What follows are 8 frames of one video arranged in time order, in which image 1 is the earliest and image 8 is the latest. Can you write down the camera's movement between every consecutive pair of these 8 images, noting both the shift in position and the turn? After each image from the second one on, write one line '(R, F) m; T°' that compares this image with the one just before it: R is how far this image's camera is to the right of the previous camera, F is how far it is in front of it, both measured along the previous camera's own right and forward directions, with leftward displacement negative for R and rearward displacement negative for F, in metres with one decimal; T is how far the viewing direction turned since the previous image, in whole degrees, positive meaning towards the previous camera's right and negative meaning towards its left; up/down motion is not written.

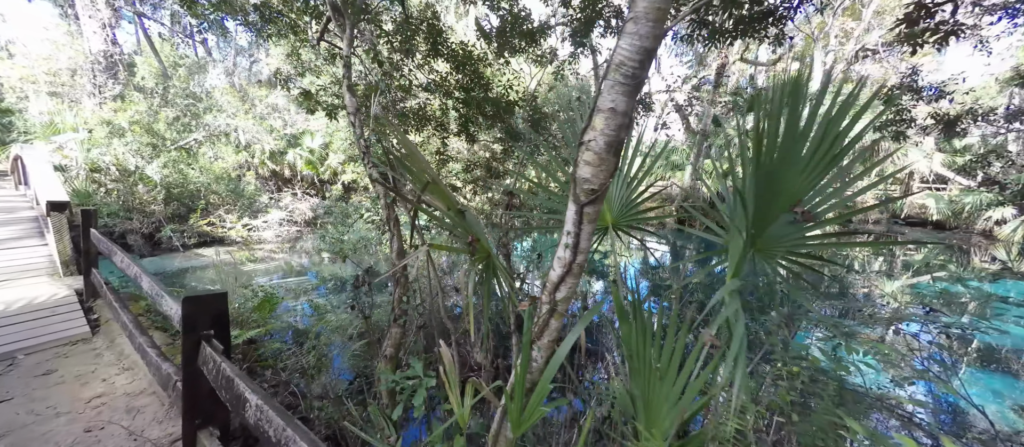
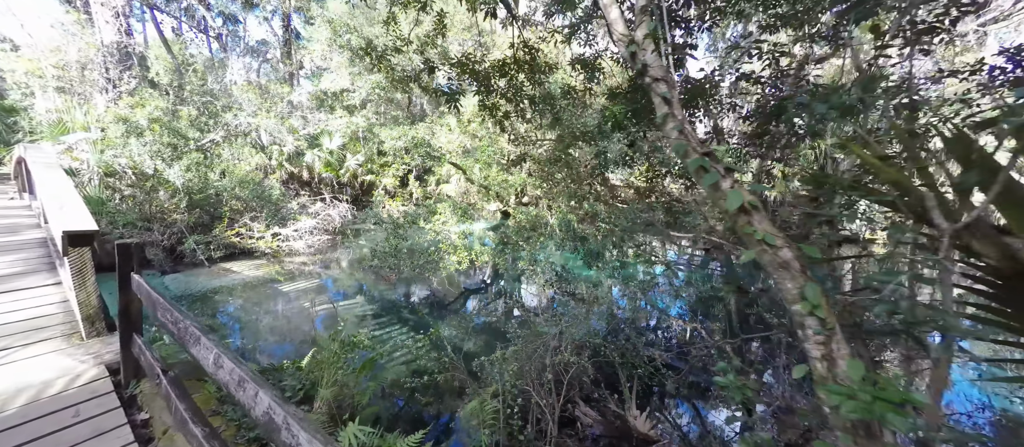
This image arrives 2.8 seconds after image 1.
(-1.2, +0.9) m; 0°
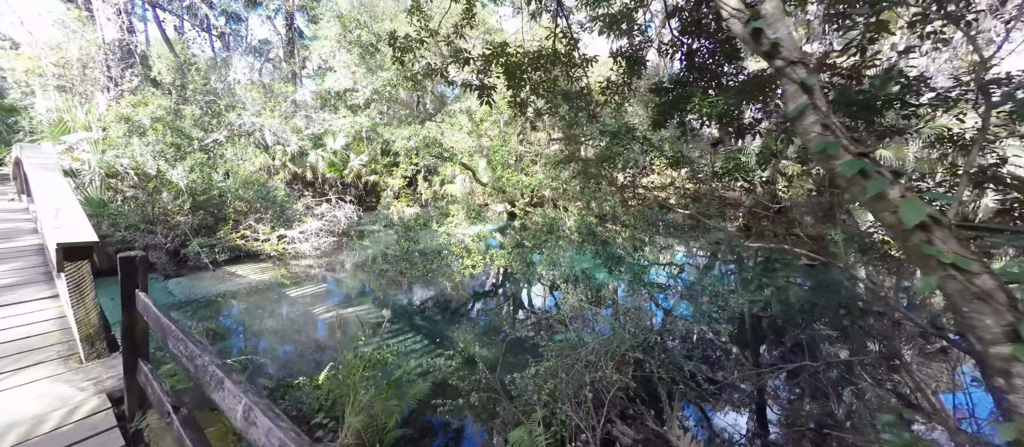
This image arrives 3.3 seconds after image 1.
(-0.2, +0.2) m; 0°
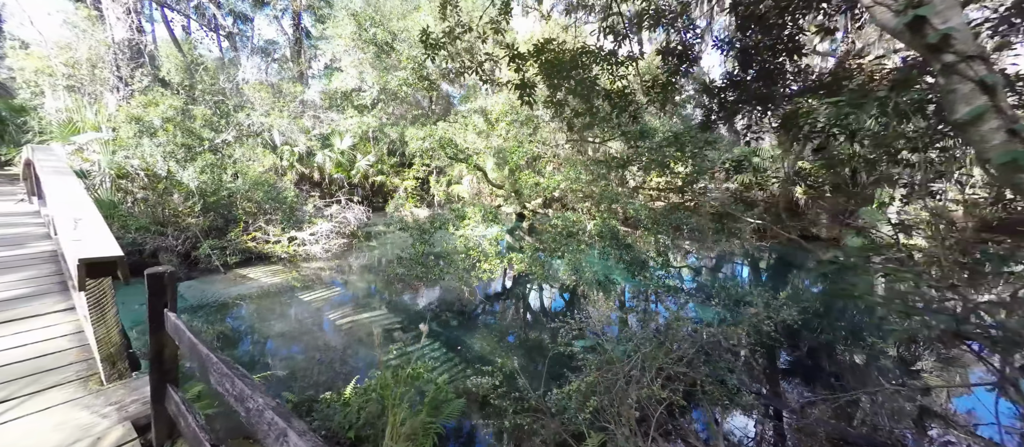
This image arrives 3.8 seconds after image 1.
(-0.2, +0.1) m; 0°
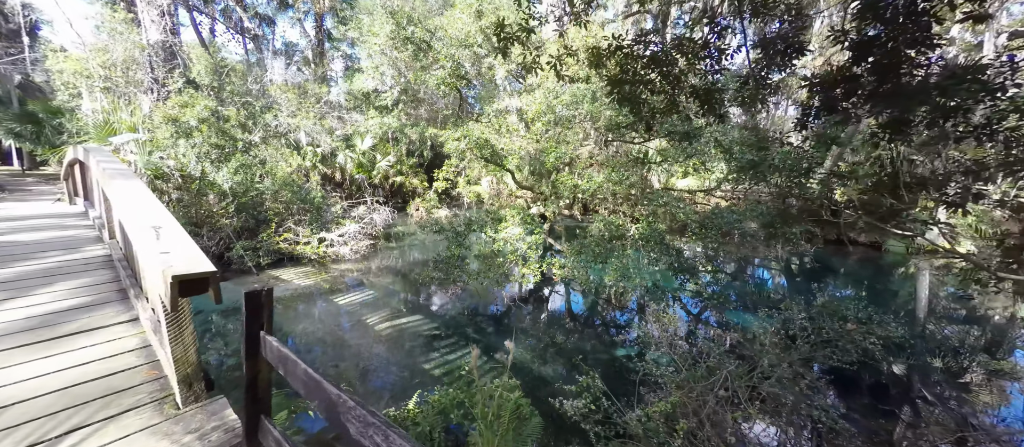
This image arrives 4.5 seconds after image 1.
(-0.4, +0.2) m; -2°
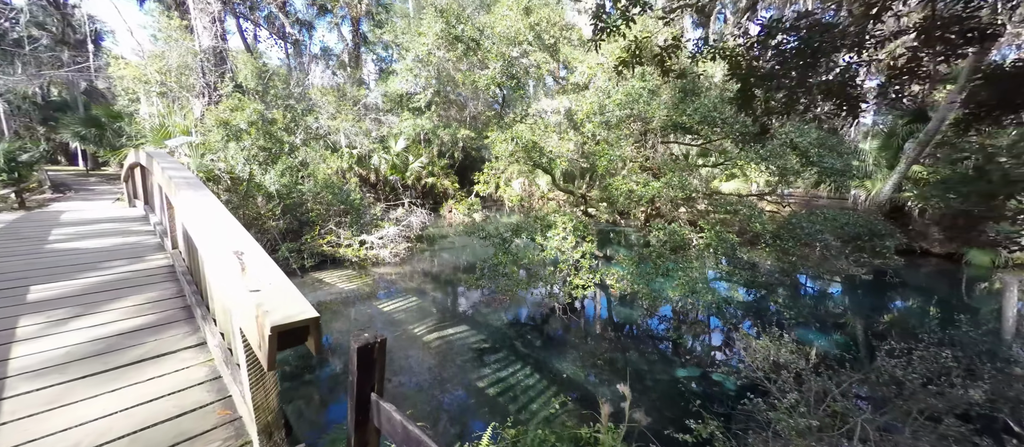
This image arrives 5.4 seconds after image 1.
(-0.3, +0.2) m; -4°
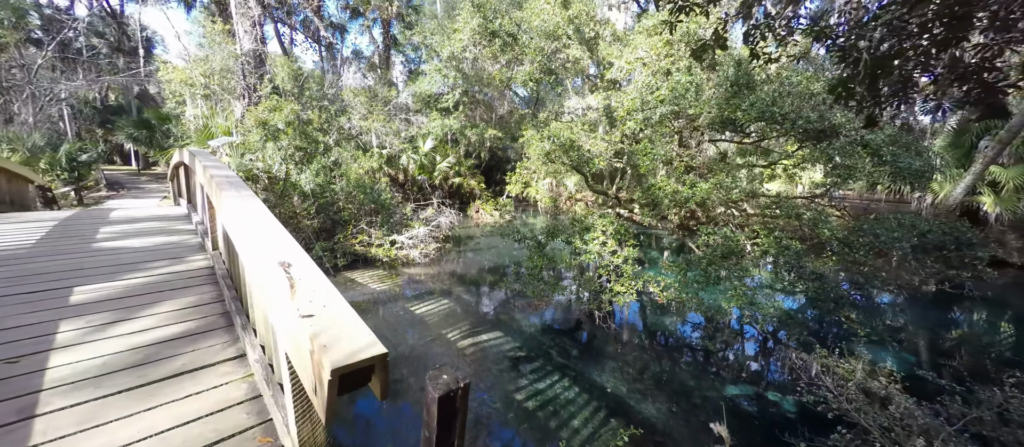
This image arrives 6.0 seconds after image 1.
(-0.2, +0.2) m; -4°
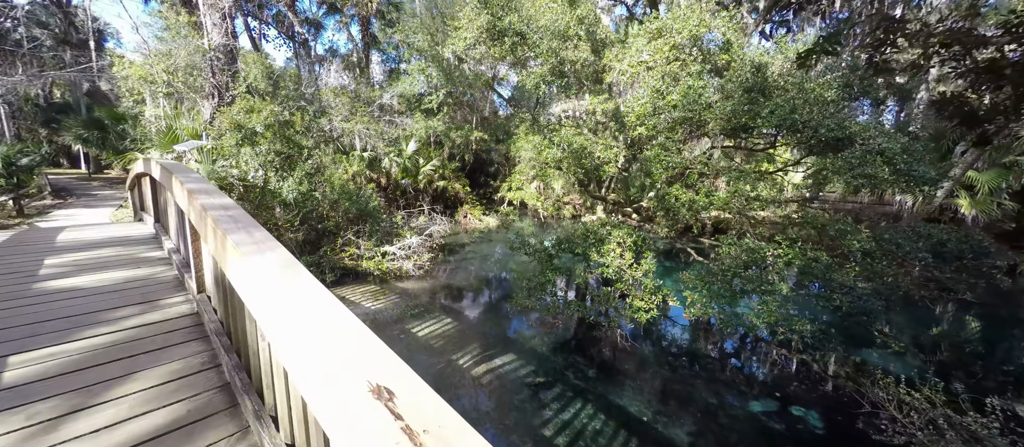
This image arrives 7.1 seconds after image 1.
(-0.4, +0.4) m; +4°
